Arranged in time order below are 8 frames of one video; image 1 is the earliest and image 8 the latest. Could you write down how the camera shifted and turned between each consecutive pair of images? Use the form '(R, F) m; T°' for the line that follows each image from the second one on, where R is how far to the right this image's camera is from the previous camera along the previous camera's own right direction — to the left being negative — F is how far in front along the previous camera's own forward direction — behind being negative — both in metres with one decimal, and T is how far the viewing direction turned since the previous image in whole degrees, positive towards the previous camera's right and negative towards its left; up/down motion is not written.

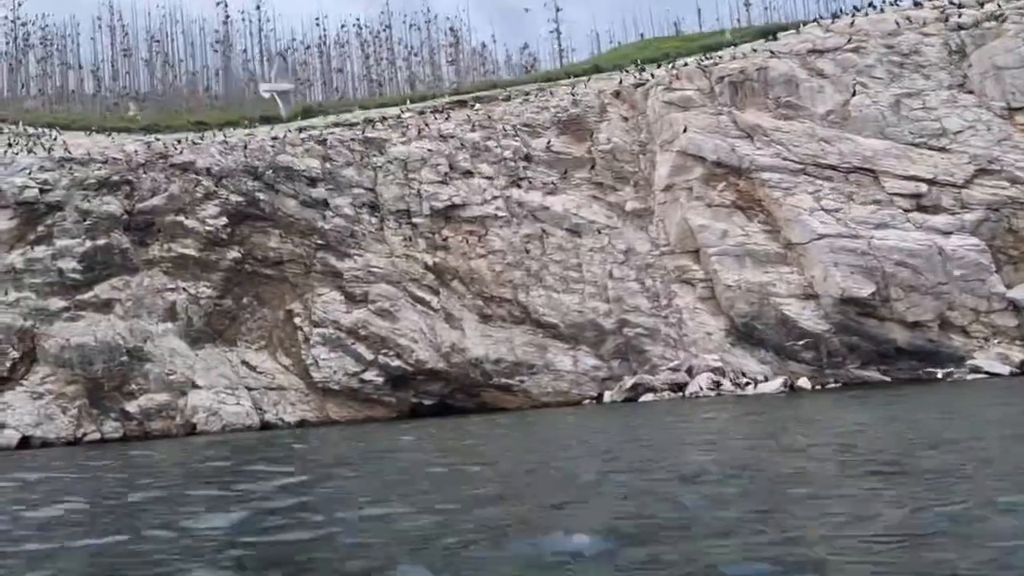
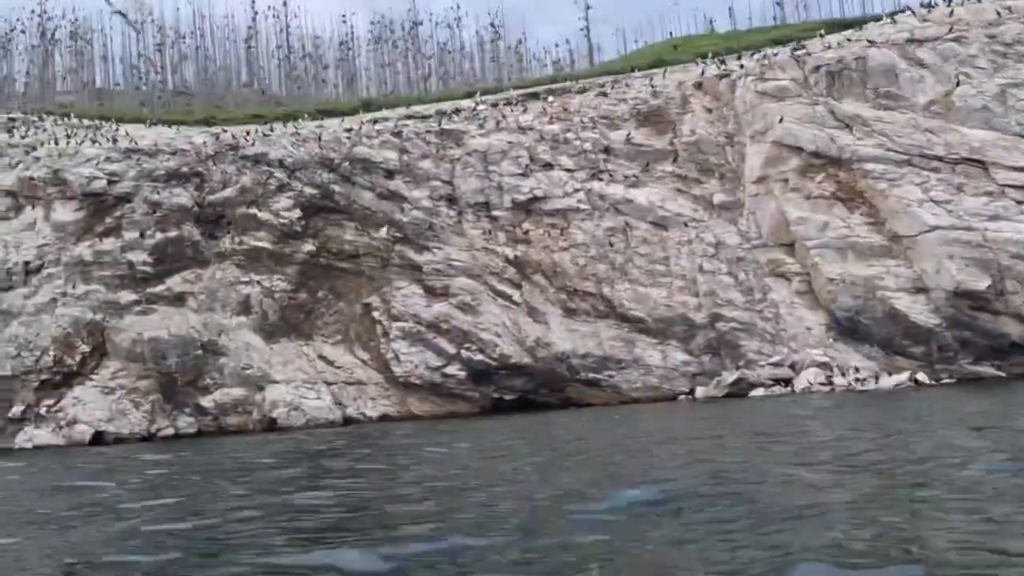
(-1.3, +0.4) m; 0°
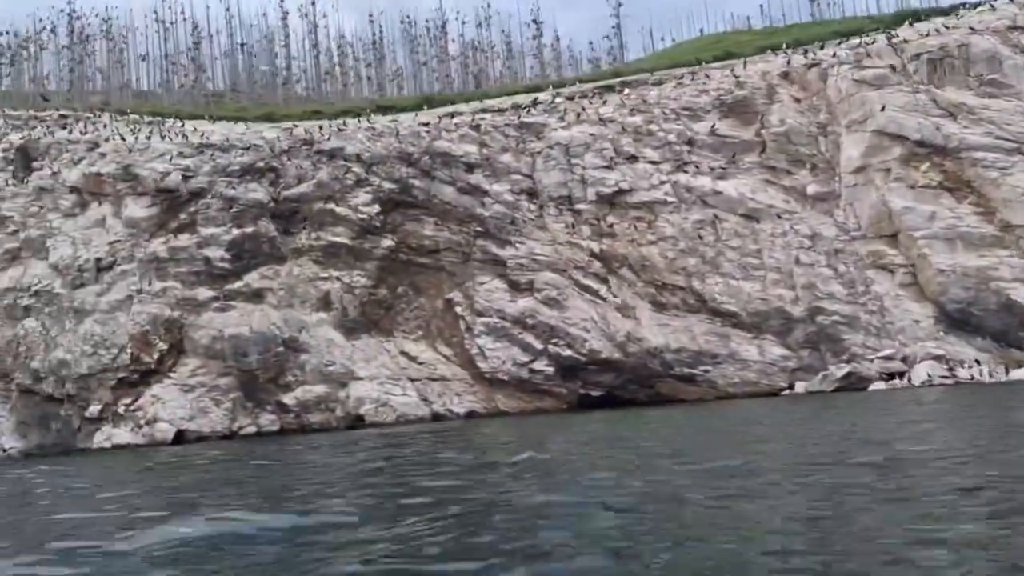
(-1.3, +0.3) m; 0°
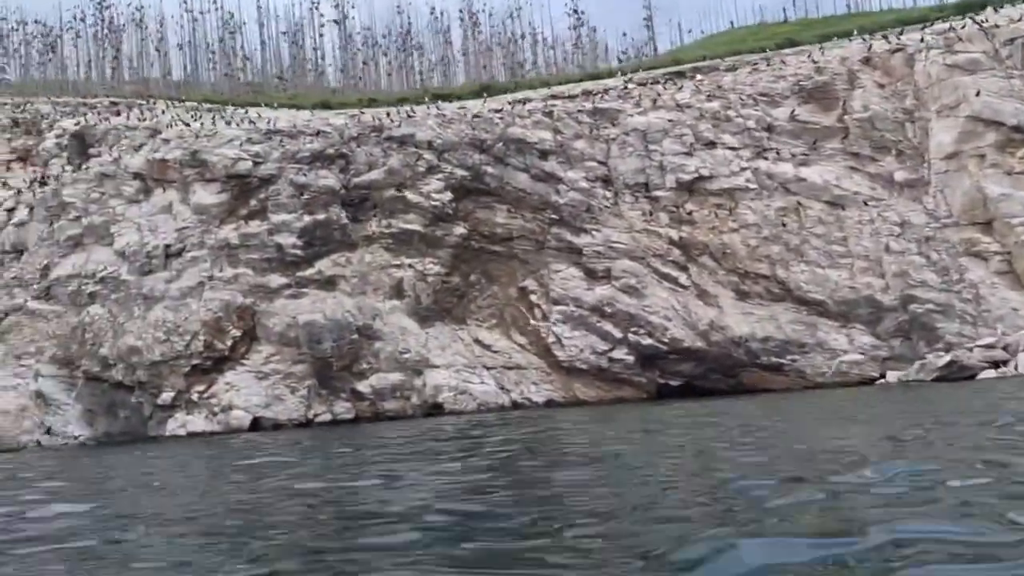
(-1.2, +0.3) m; 0°
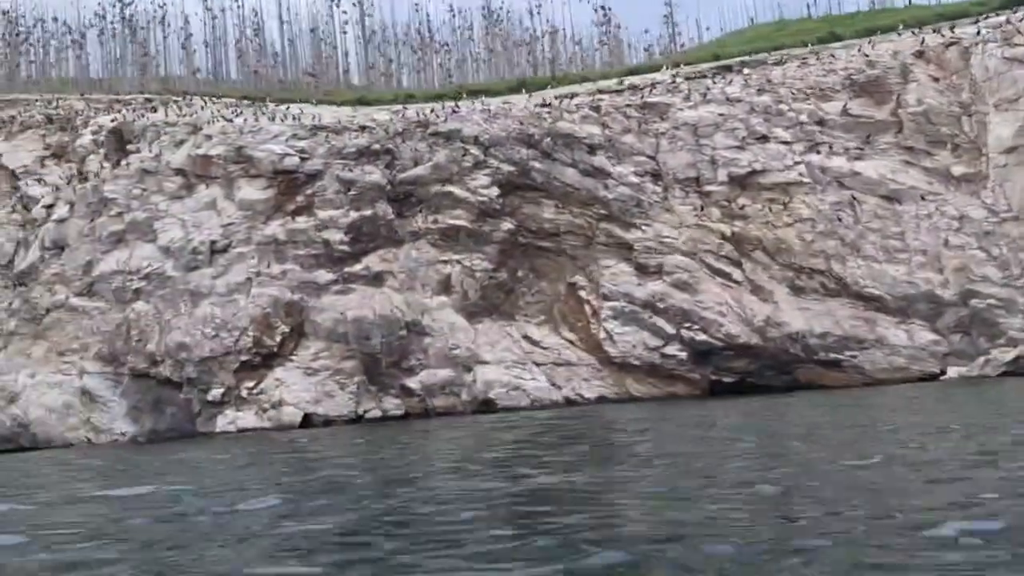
(-0.7, +0.1) m; 0°
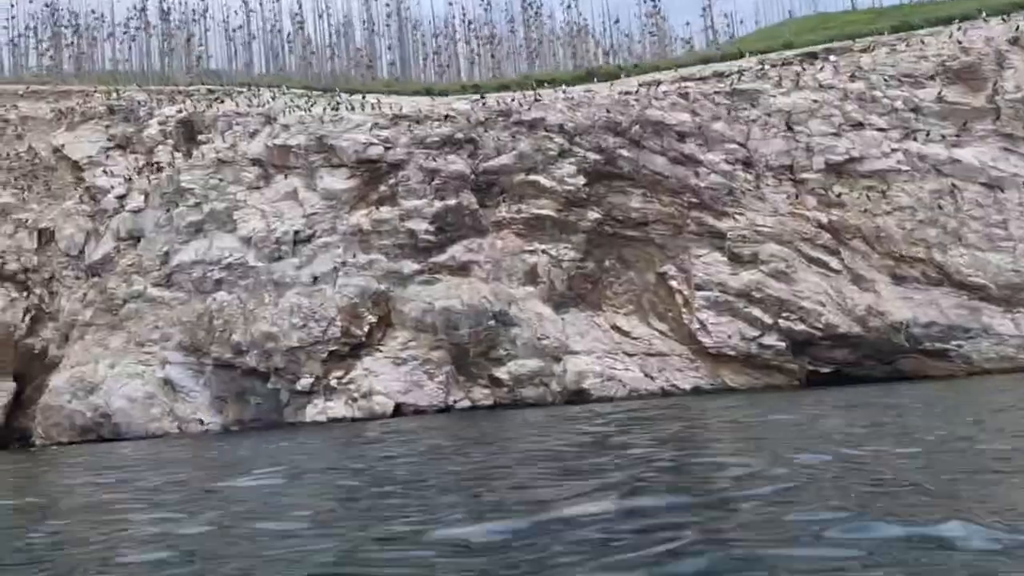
(-1.2, +0.2) m; -1°
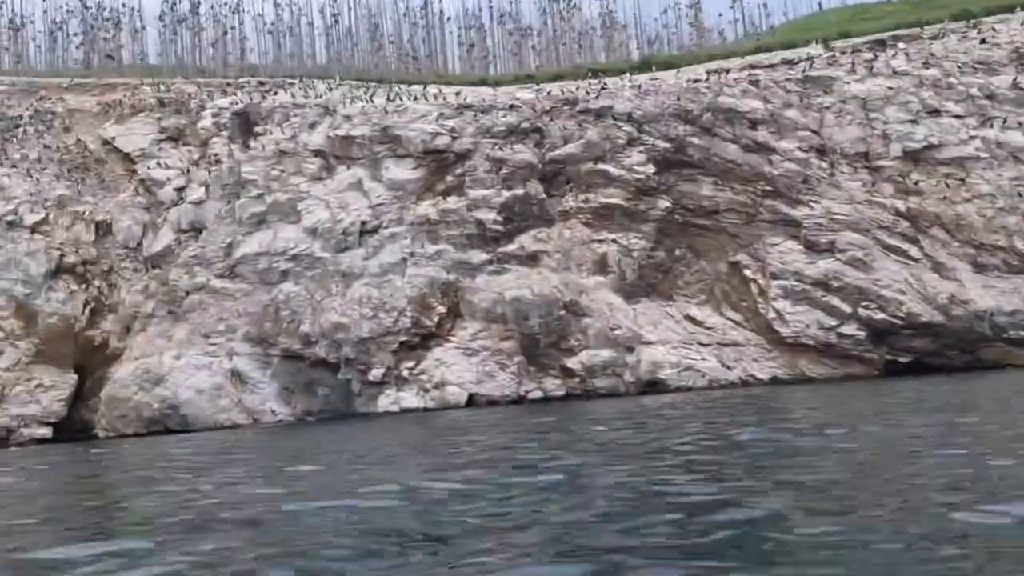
(-1.0, +0.1) m; -1°
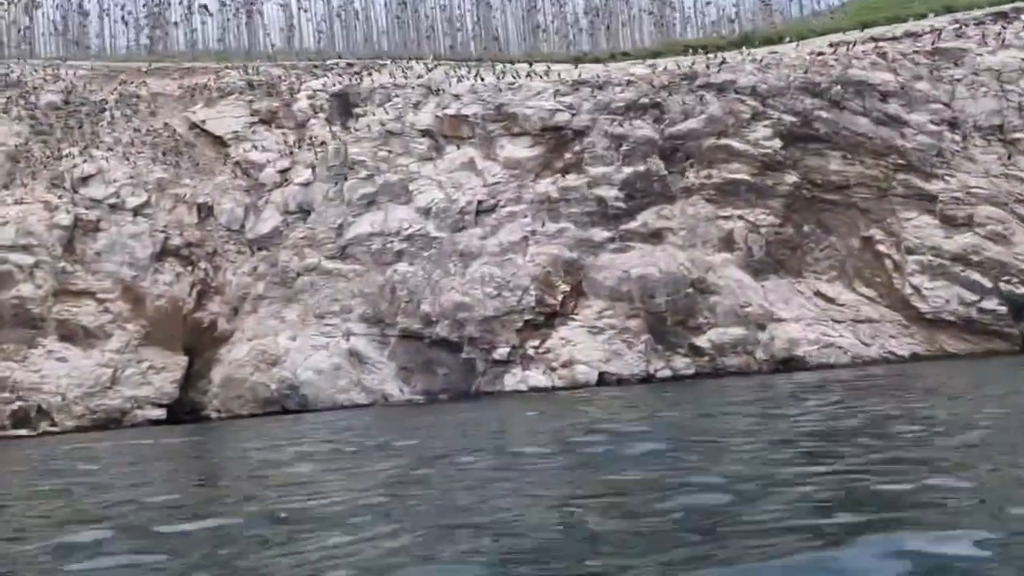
(-1.6, +0.1) m; -1°
